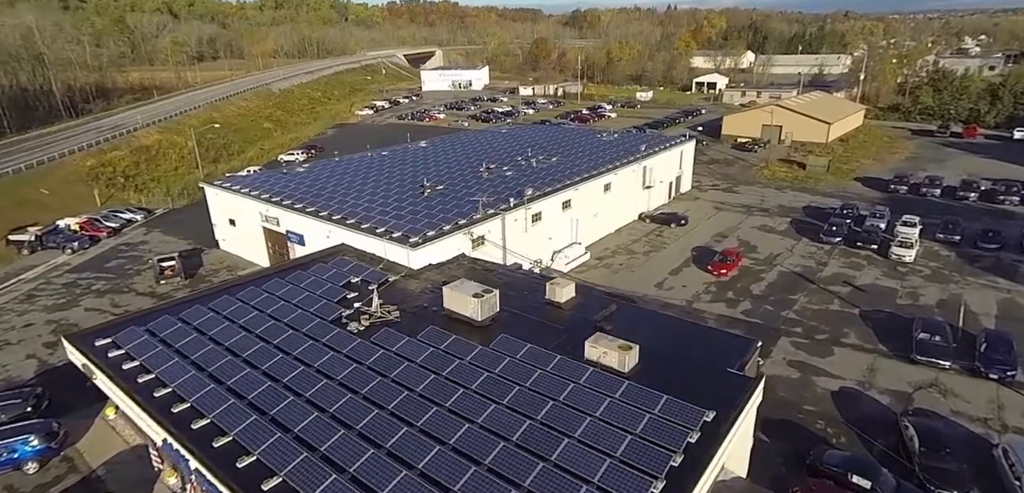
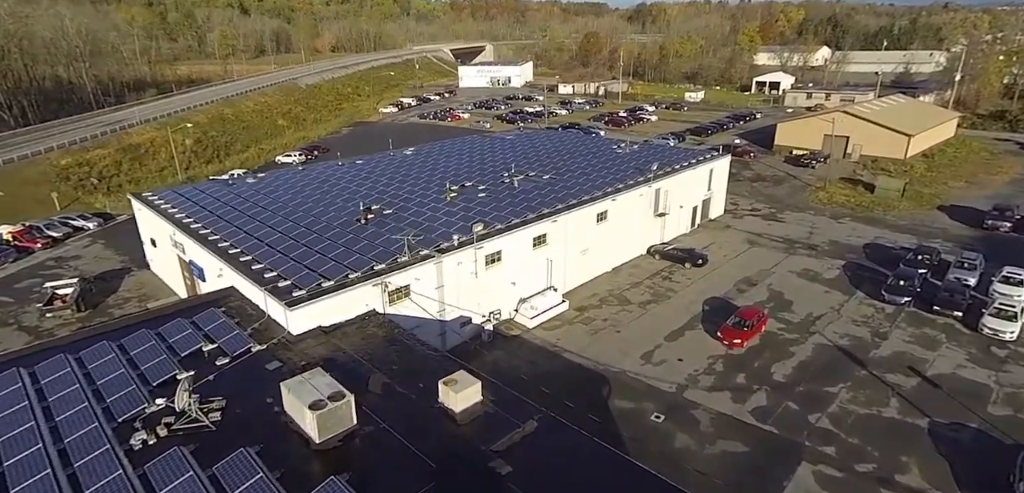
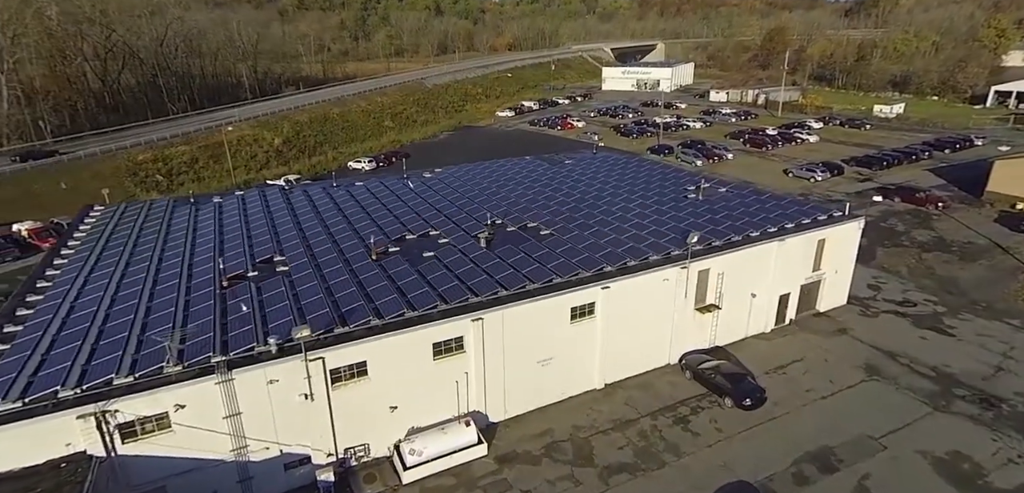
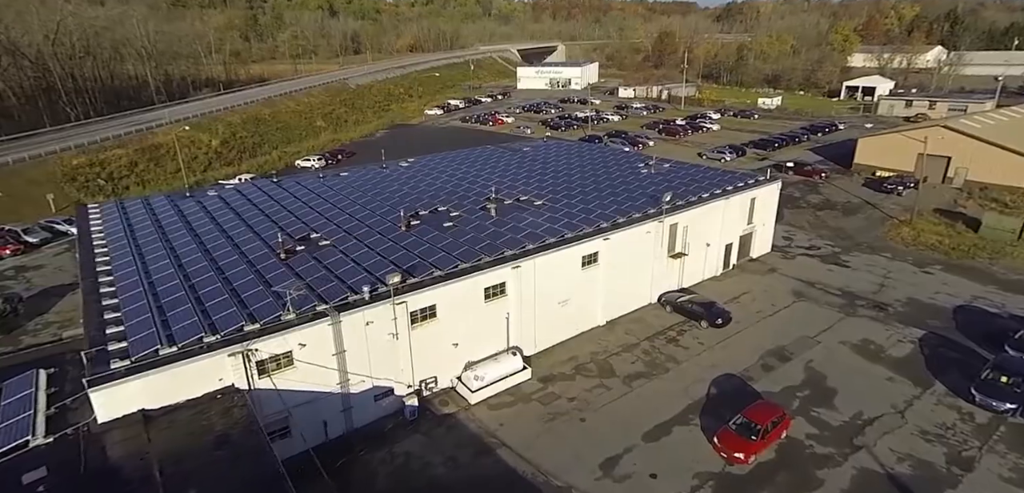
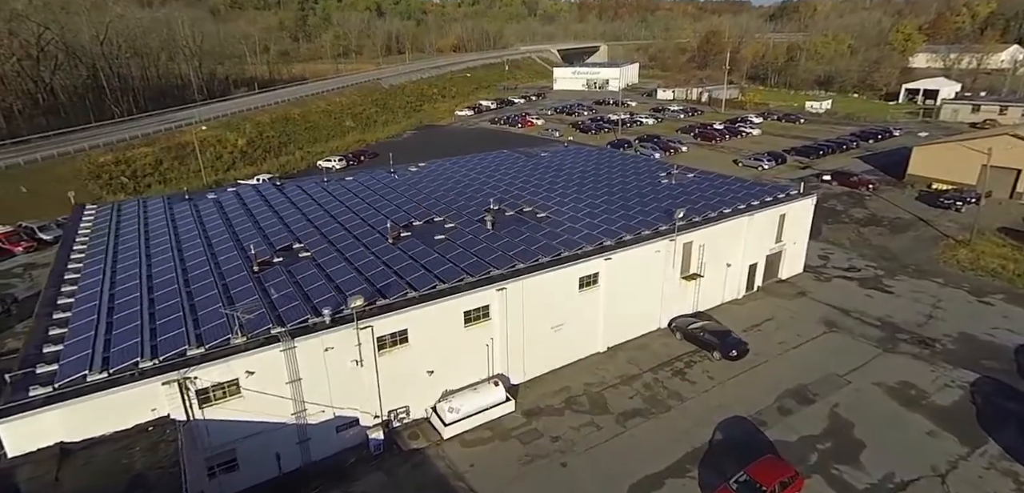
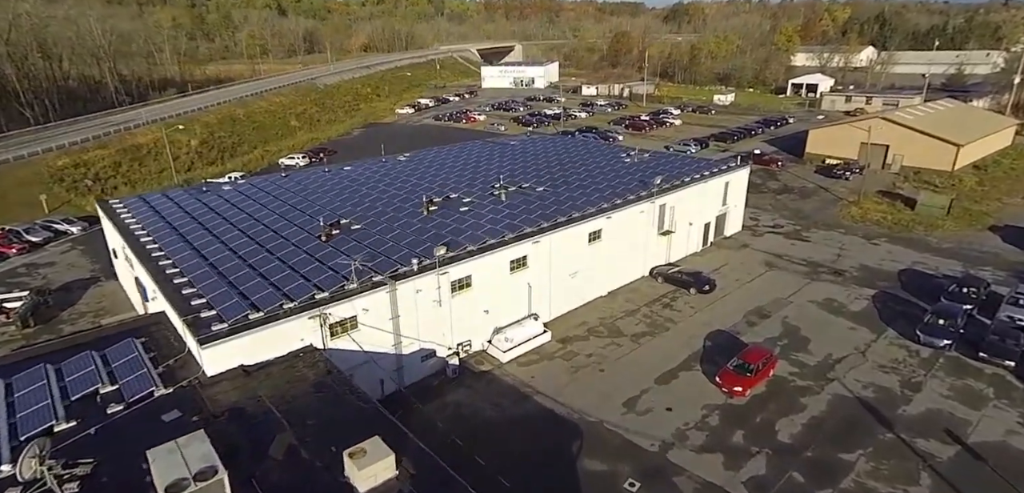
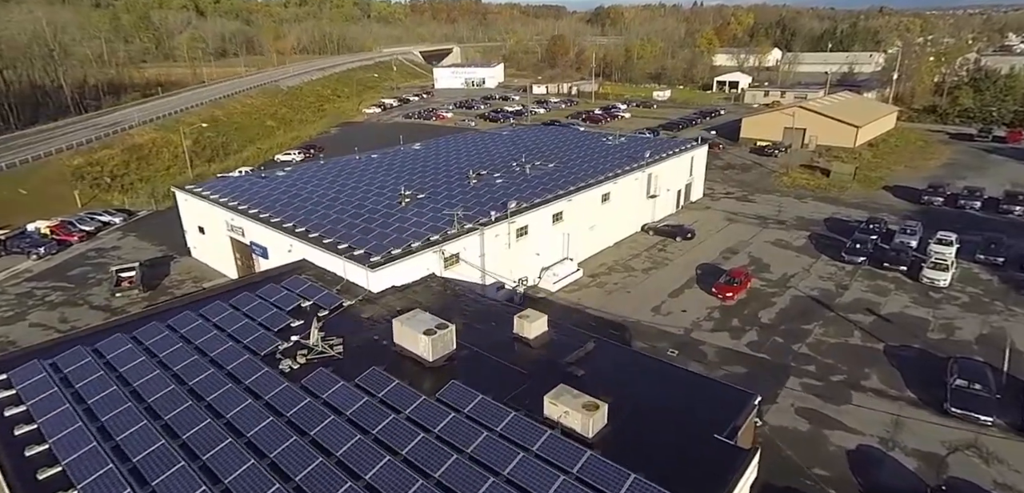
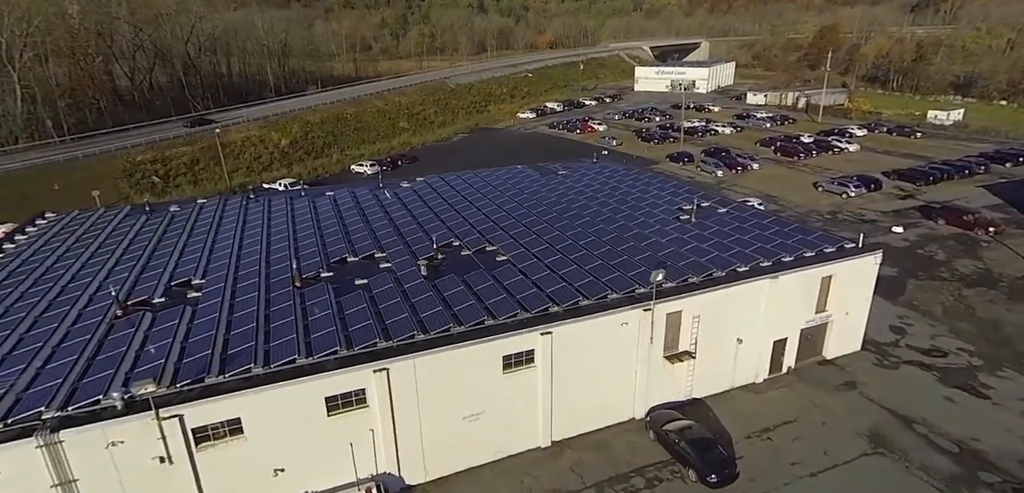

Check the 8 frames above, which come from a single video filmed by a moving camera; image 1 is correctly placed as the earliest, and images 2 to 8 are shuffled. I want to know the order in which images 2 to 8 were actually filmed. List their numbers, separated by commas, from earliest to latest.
7, 2, 6, 4, 5, 3, 8
